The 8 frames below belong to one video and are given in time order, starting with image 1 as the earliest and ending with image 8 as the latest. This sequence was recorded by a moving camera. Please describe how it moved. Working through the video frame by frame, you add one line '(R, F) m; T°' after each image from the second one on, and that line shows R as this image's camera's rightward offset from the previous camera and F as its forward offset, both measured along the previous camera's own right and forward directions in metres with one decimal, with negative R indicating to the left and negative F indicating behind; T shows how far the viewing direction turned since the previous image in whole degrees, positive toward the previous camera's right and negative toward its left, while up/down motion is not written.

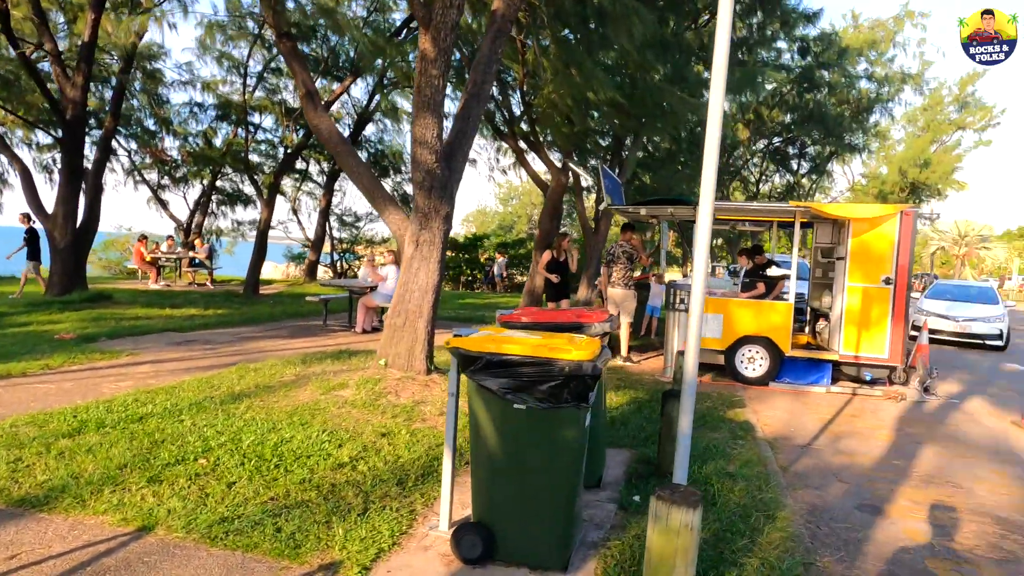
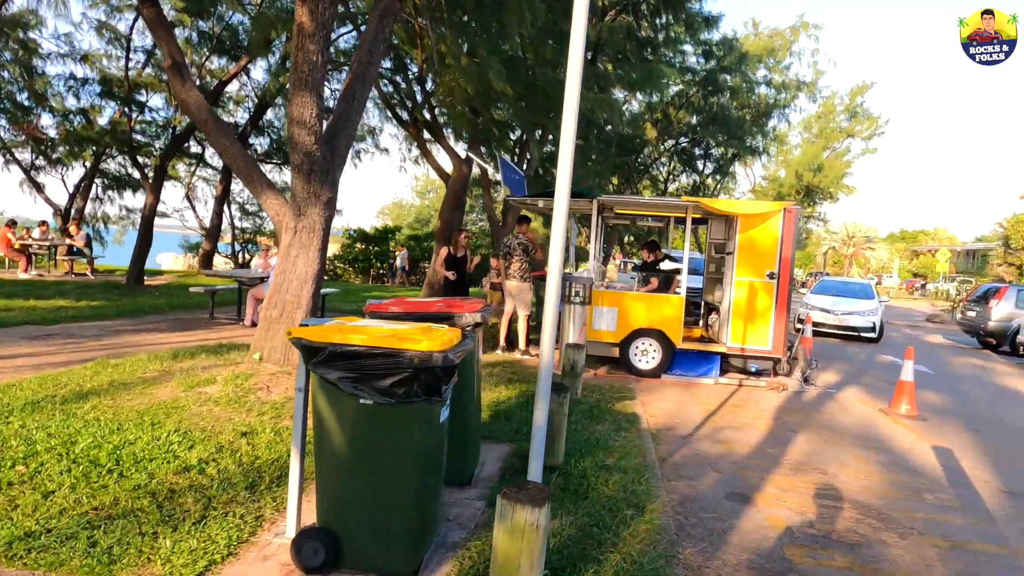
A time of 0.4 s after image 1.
(+0.3, +0.2) m; +7°
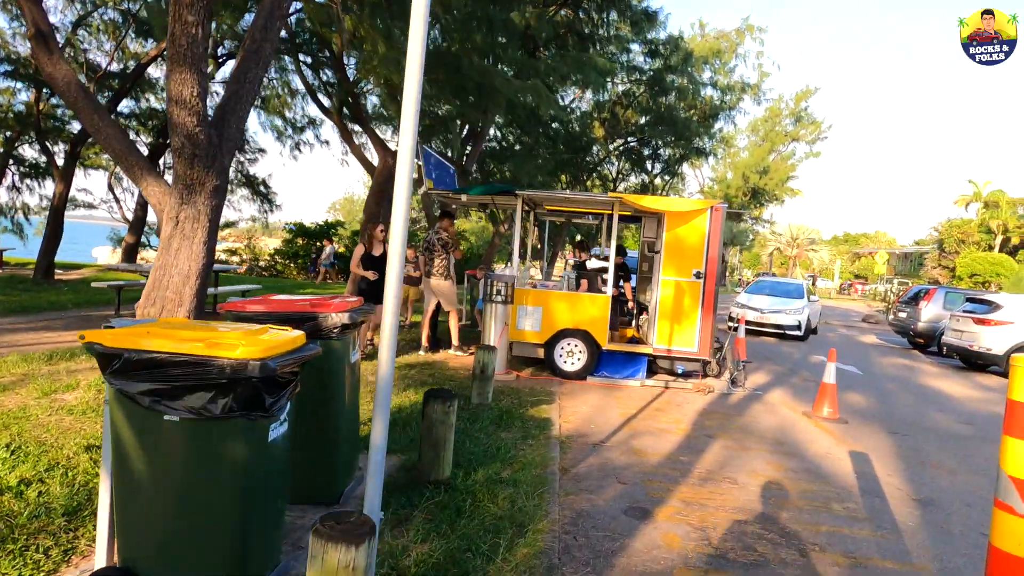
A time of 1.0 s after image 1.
(+0.5, +0.4) m; +4°
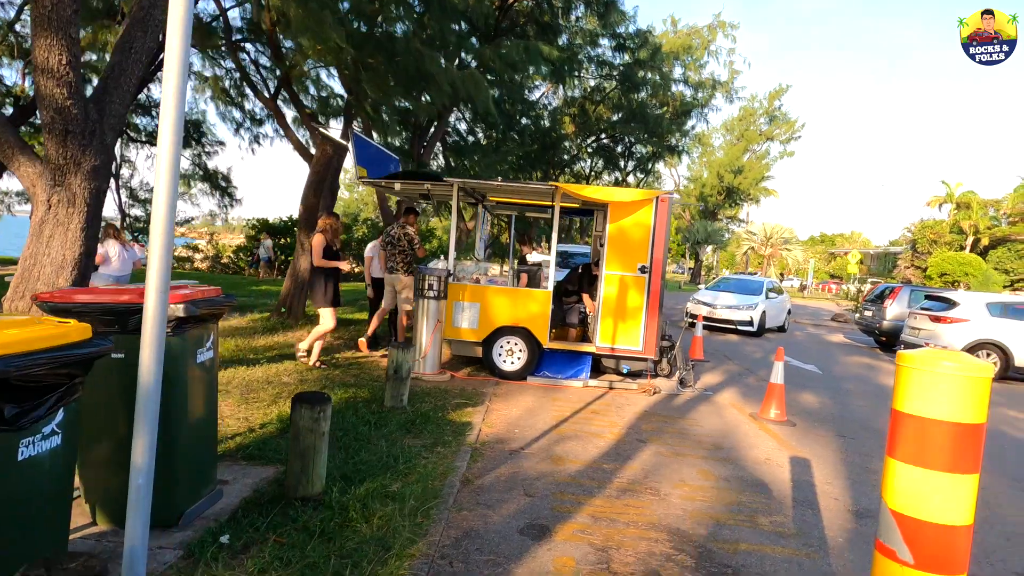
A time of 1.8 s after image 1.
(+0.6, +0.5) m; +2°
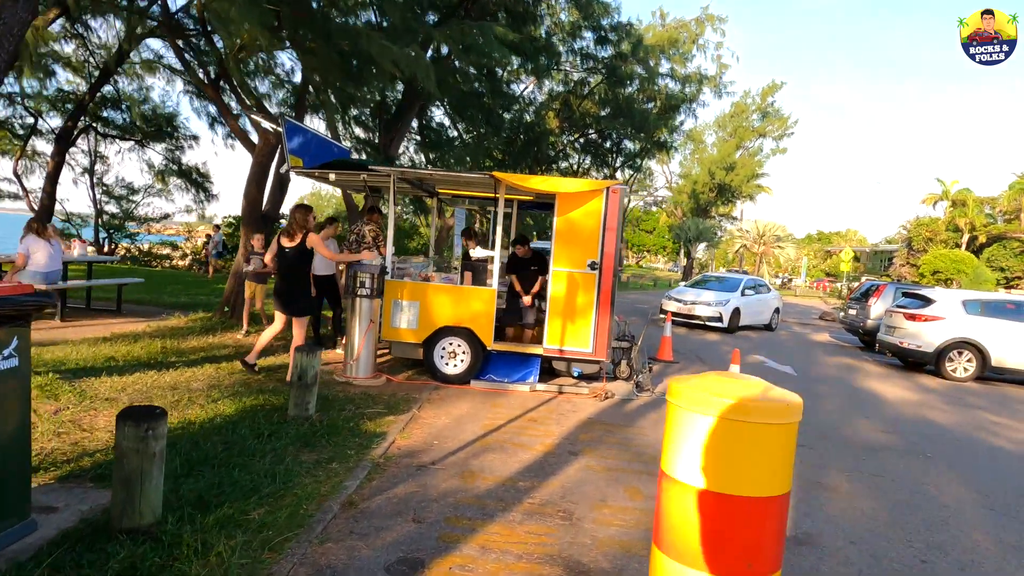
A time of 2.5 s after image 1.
(+0.7, +0.6) m; 0°
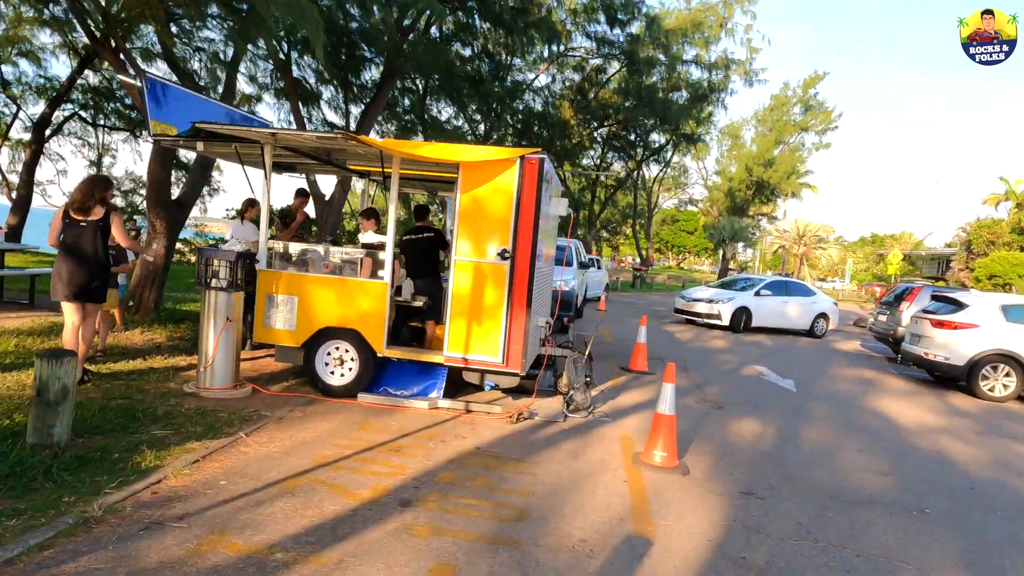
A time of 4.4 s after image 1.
(+1.5, +1.6) m; -4°
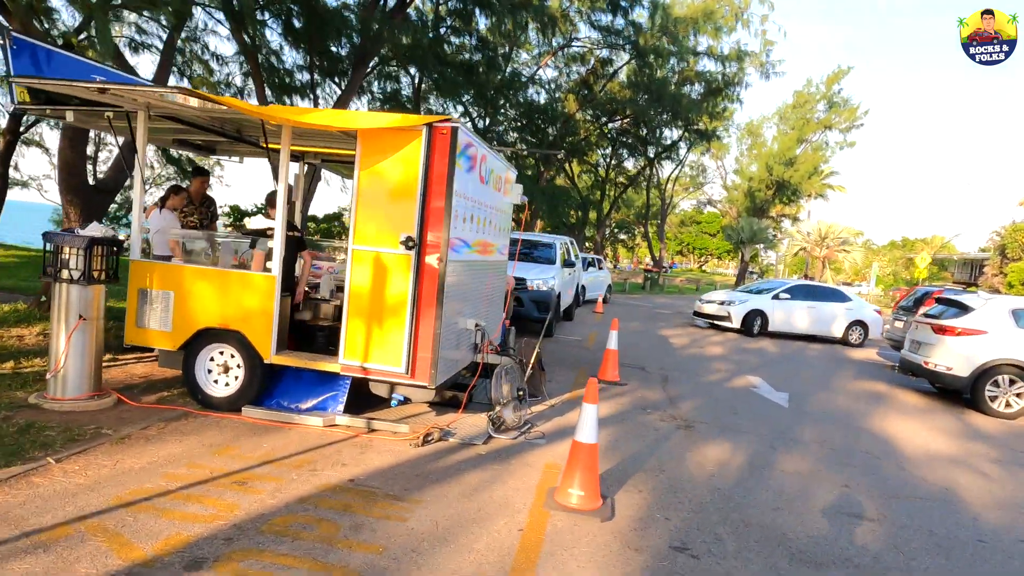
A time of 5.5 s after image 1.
(+0.9, +1.1) m; -2°
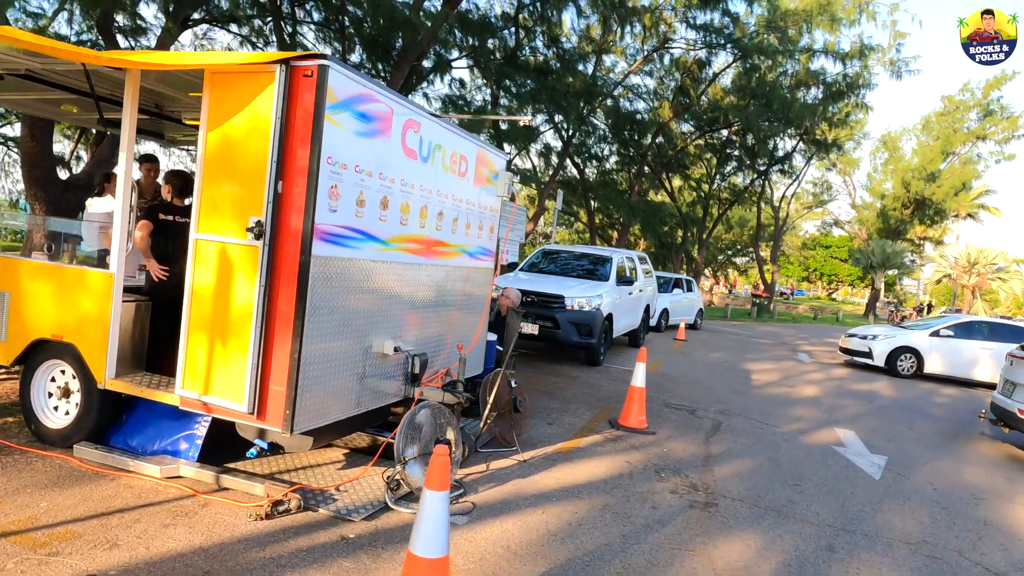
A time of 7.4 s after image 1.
(+1.2, +1.8) m; -10°
